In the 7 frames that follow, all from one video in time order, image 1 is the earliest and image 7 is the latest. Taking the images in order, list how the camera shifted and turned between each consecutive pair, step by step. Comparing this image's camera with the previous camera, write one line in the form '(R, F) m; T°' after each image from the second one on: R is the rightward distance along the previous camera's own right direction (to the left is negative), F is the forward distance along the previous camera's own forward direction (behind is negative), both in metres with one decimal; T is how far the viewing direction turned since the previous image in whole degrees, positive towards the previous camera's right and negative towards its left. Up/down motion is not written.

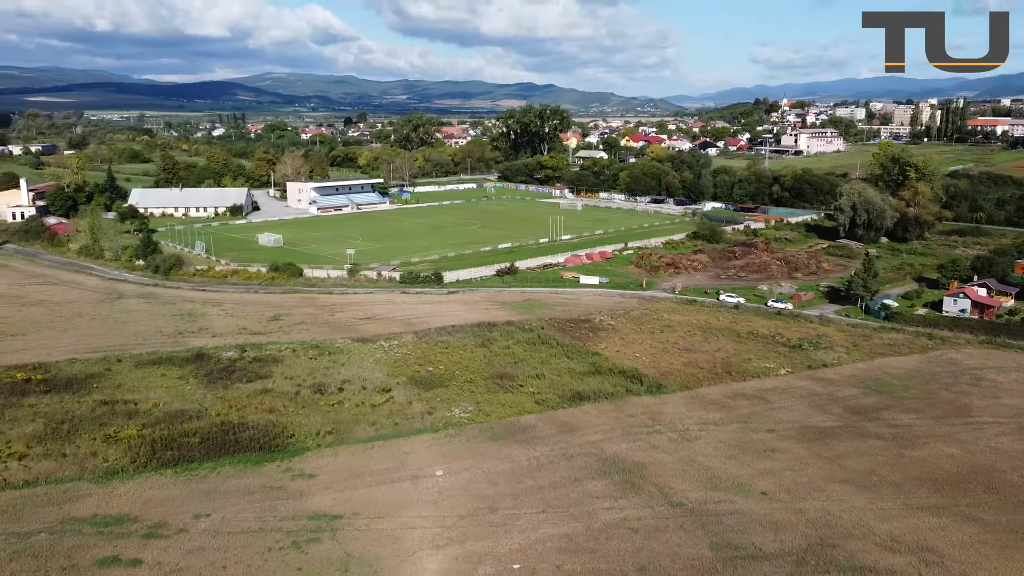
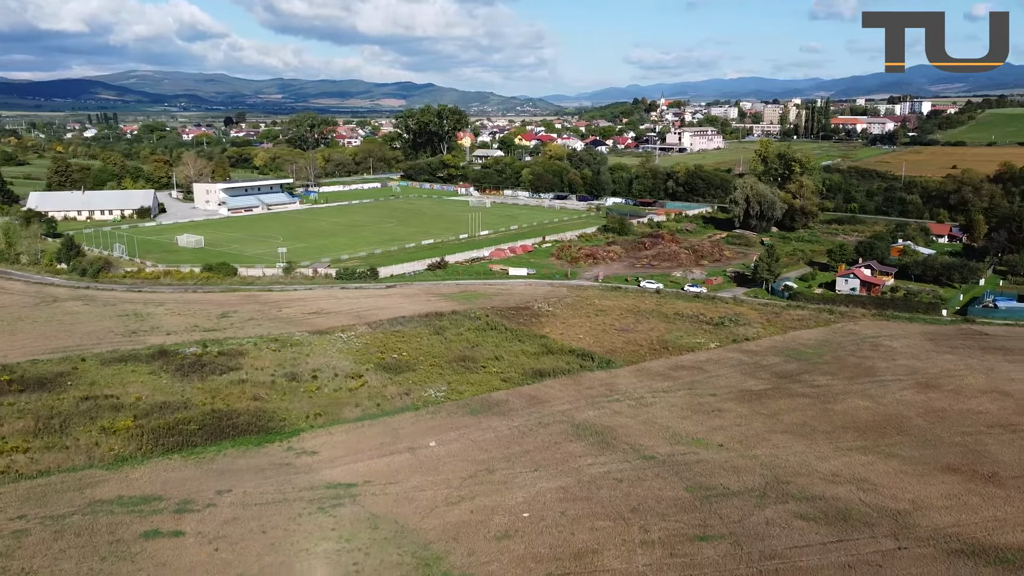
(-1.5, -1.2) m; +8°
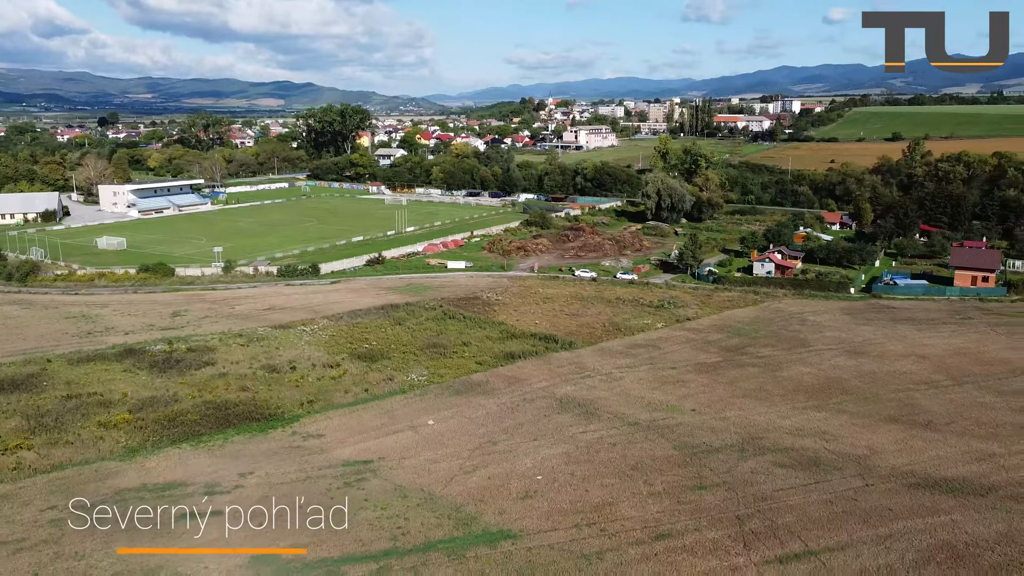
(-1.6, -0.8) m; +8°
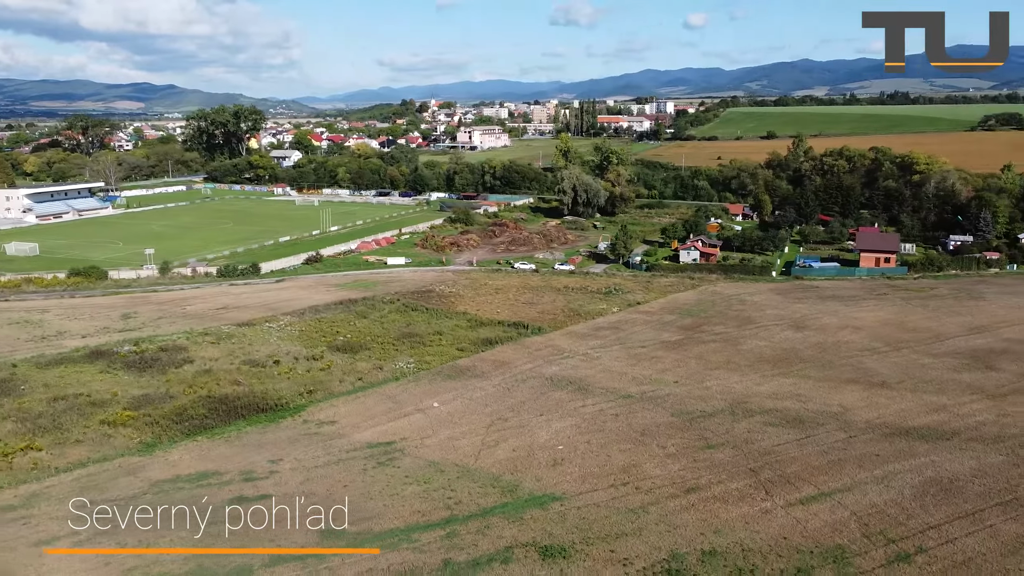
(-2.0, -0.5) m; +8°
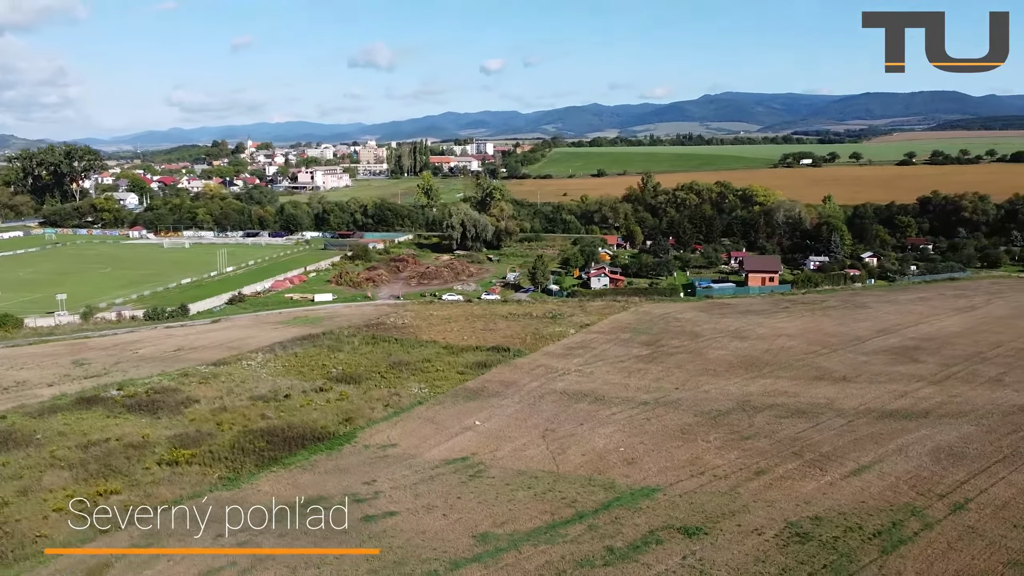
(-3.9, -0.5) m; +13°
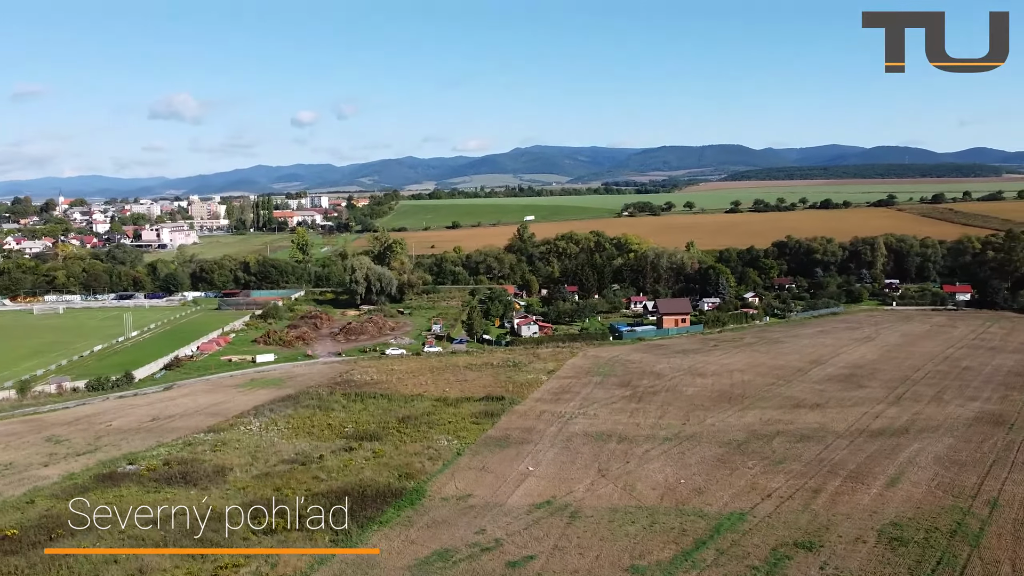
(-4.0, -0.2) m; +12°
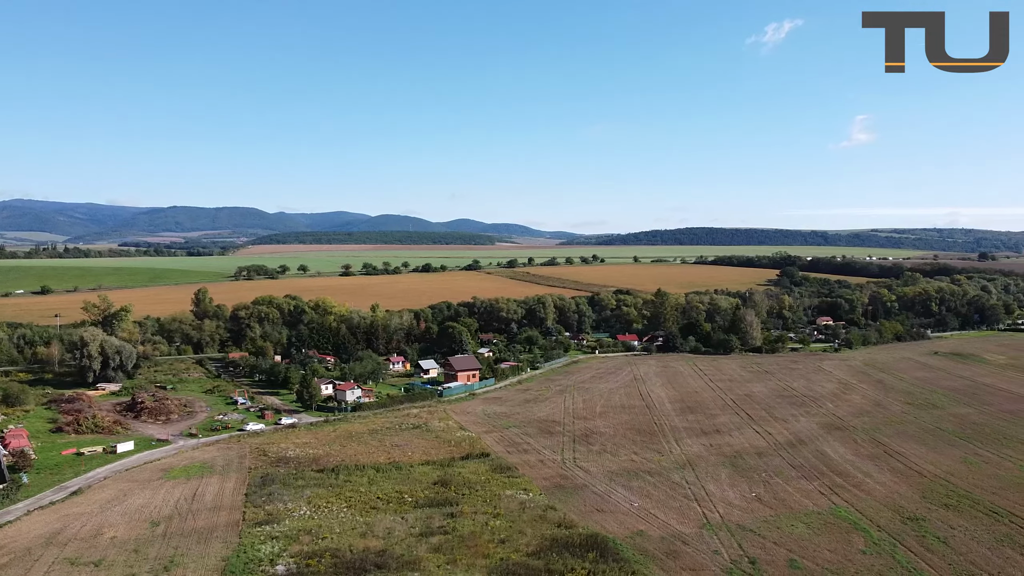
(-10.7, +1.8) m; +32°
